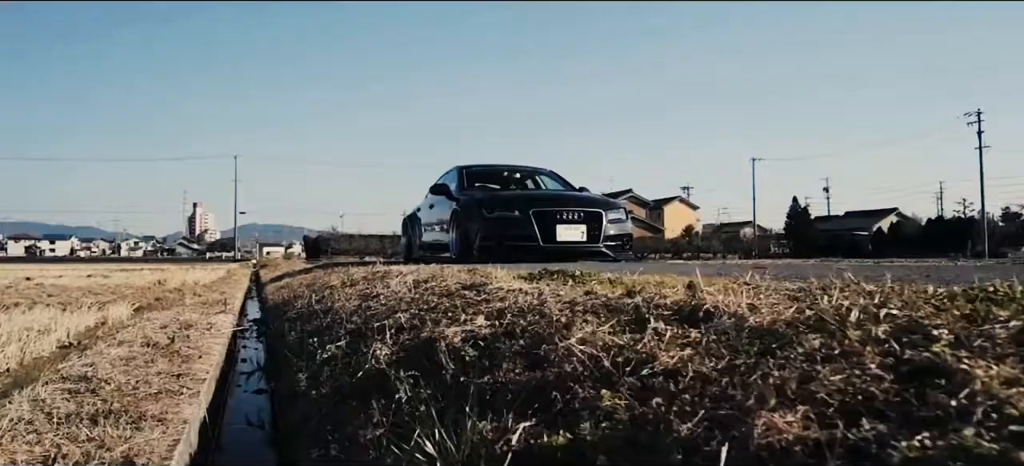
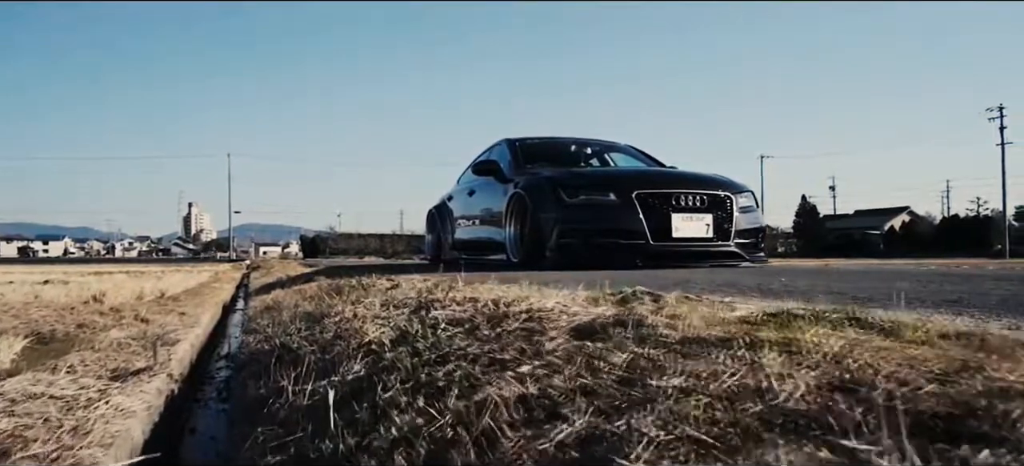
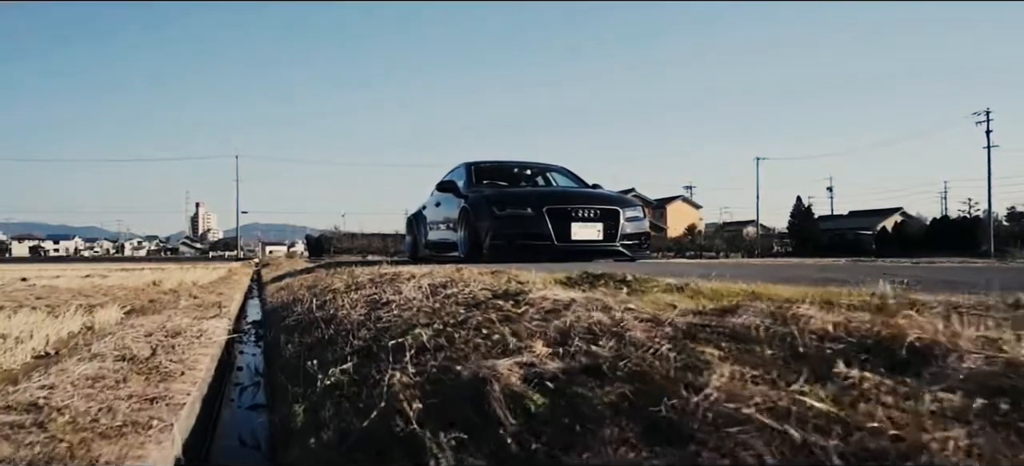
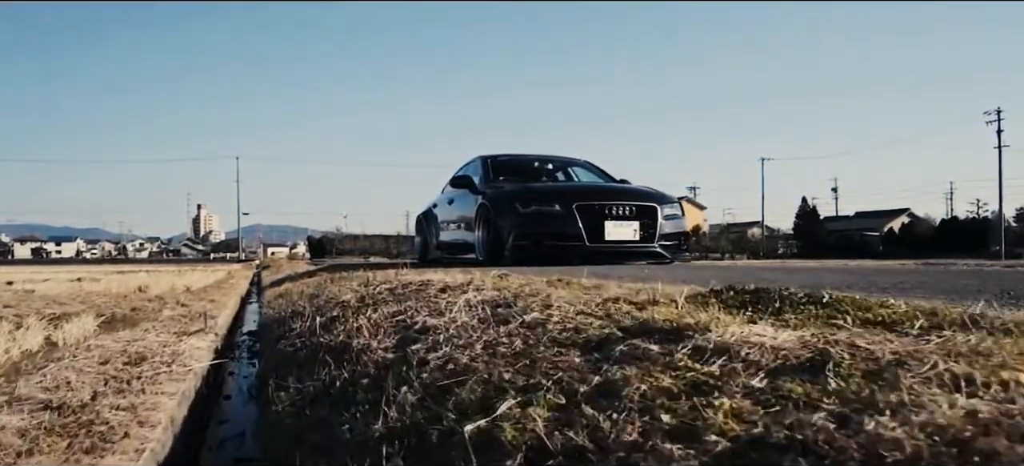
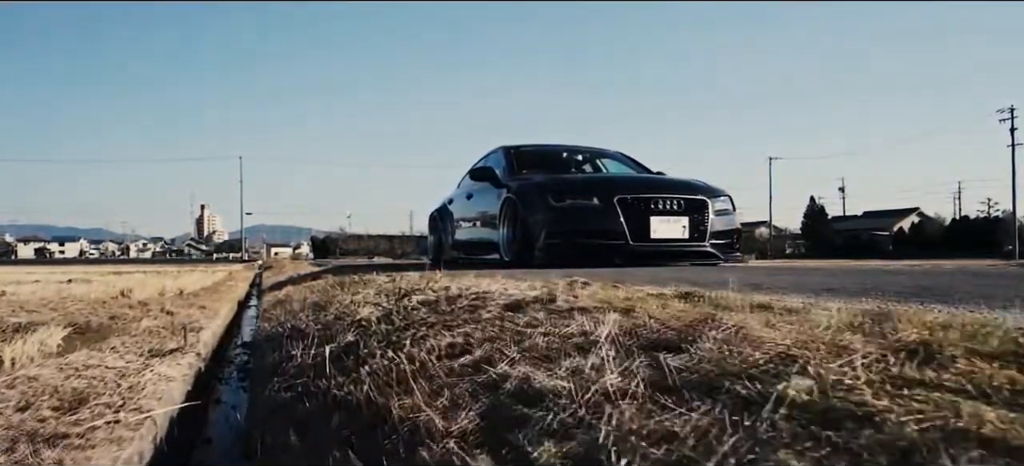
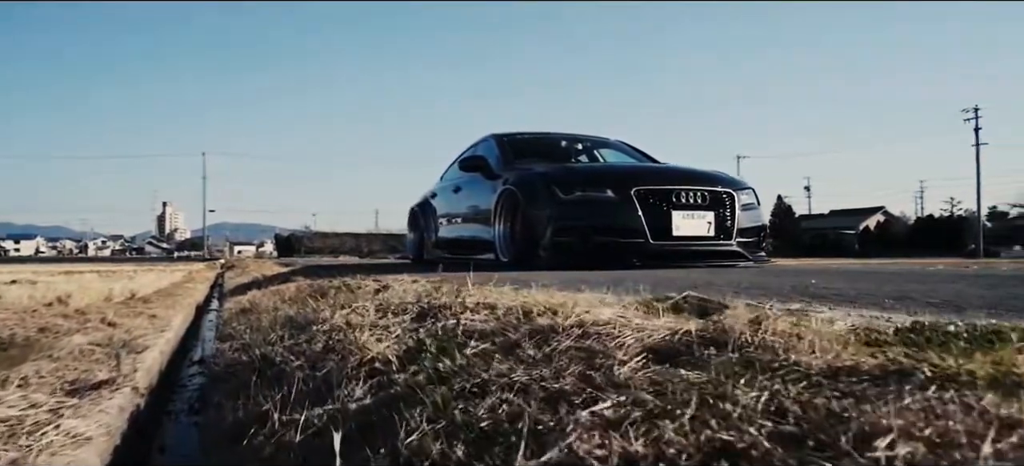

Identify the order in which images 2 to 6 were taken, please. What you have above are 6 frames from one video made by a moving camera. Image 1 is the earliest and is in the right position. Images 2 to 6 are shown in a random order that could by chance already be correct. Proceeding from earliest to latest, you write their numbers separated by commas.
3, 4, 5, 2, 6
